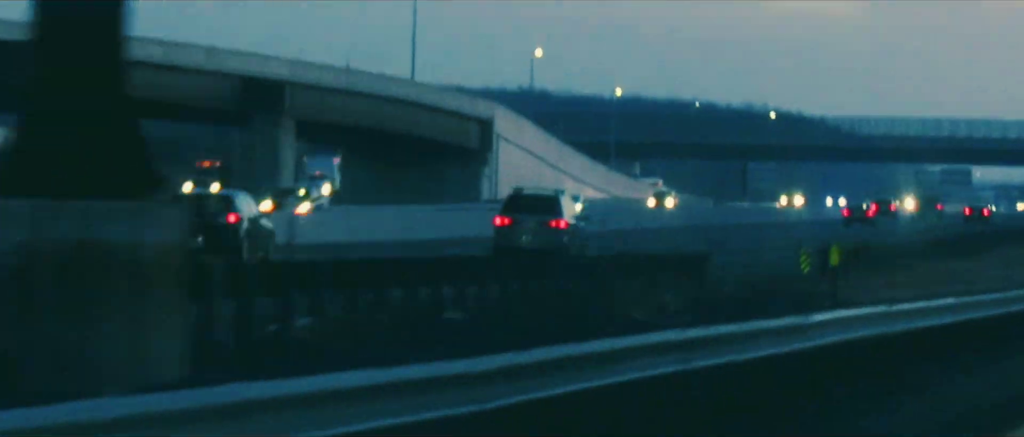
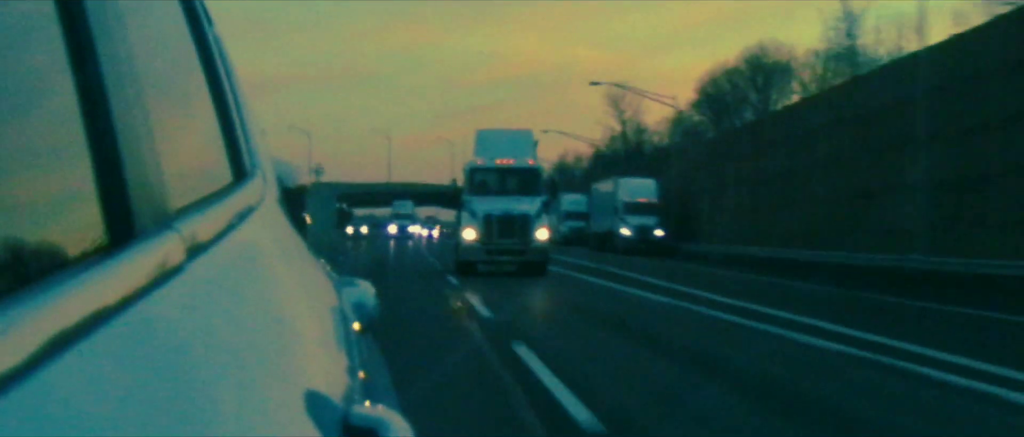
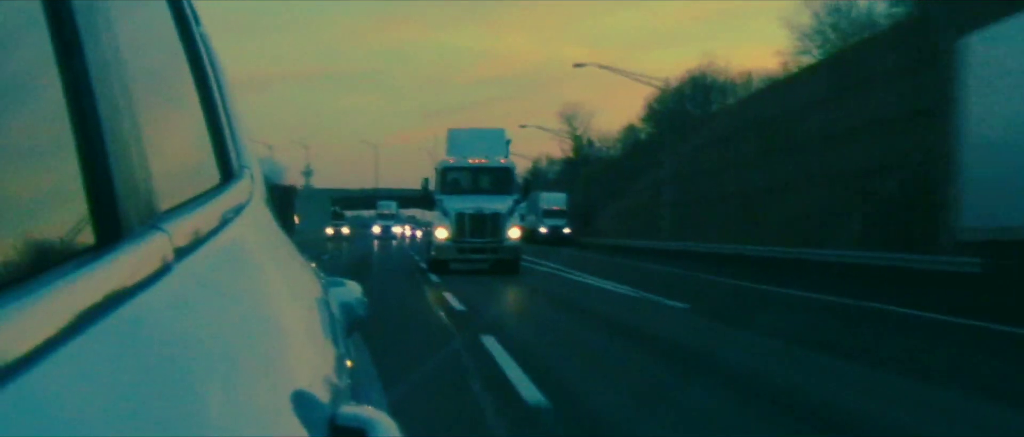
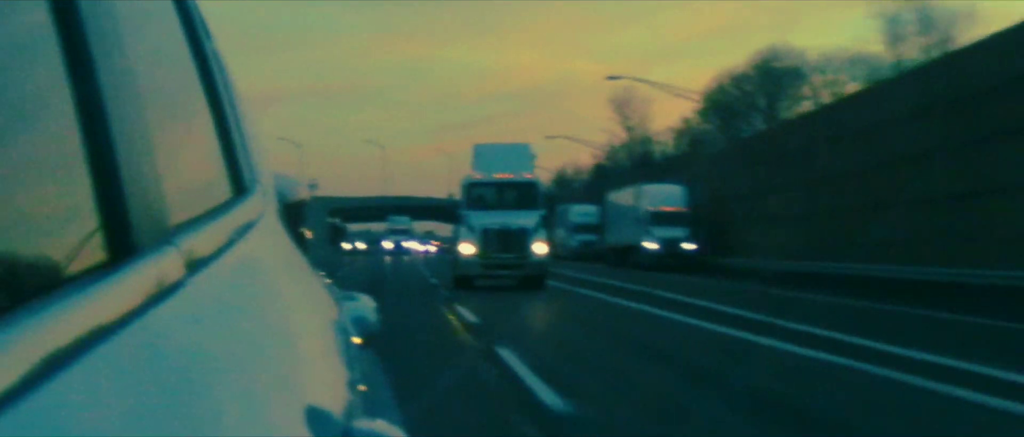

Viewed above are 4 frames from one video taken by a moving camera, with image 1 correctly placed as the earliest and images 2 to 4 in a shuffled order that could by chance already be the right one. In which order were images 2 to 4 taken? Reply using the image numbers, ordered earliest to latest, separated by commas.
4, 2, 3
